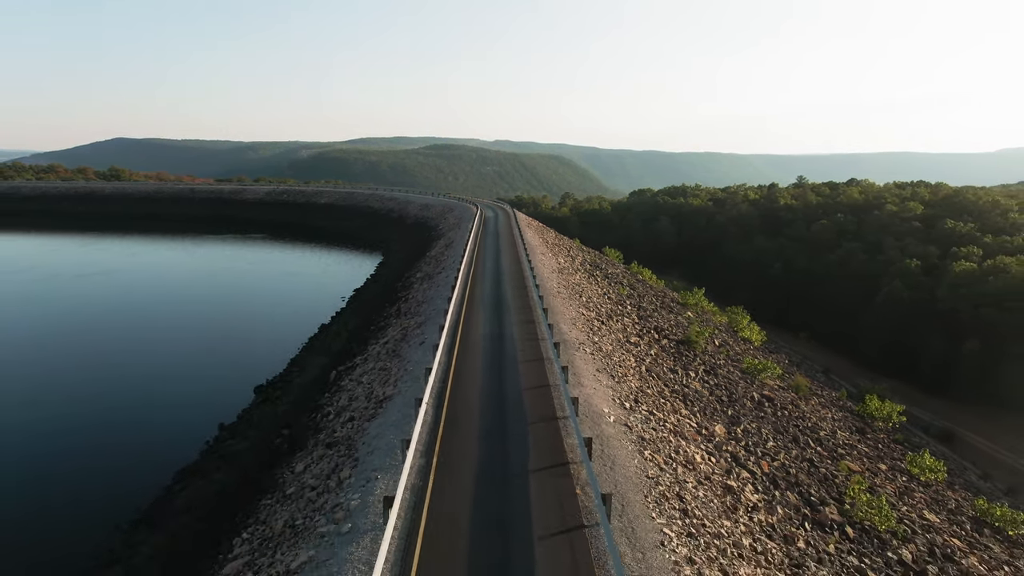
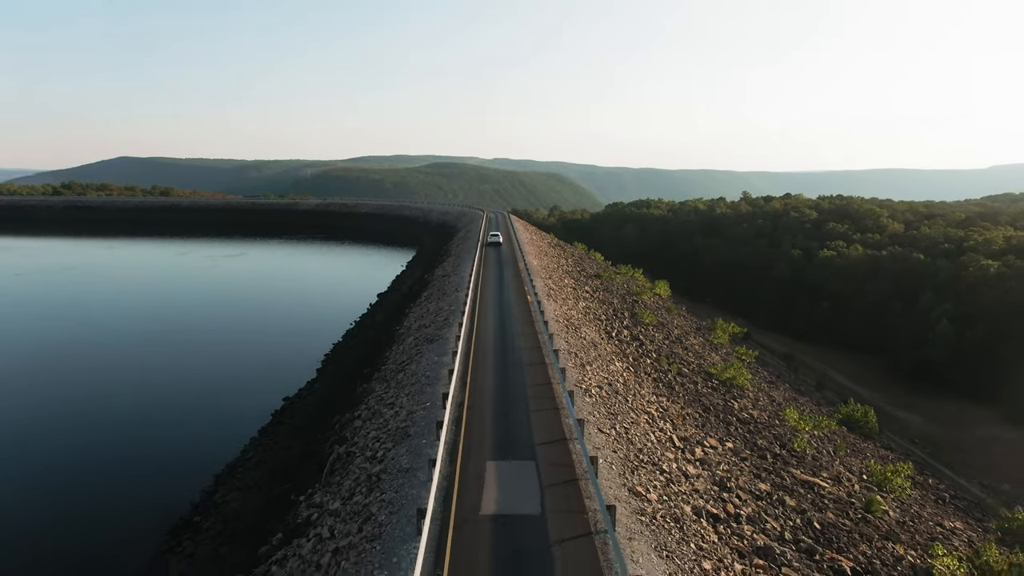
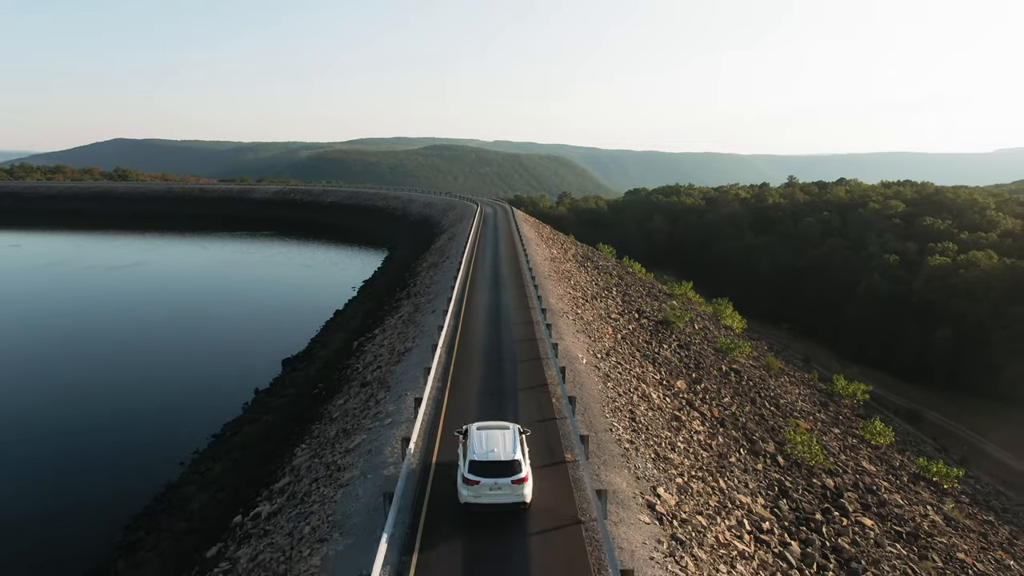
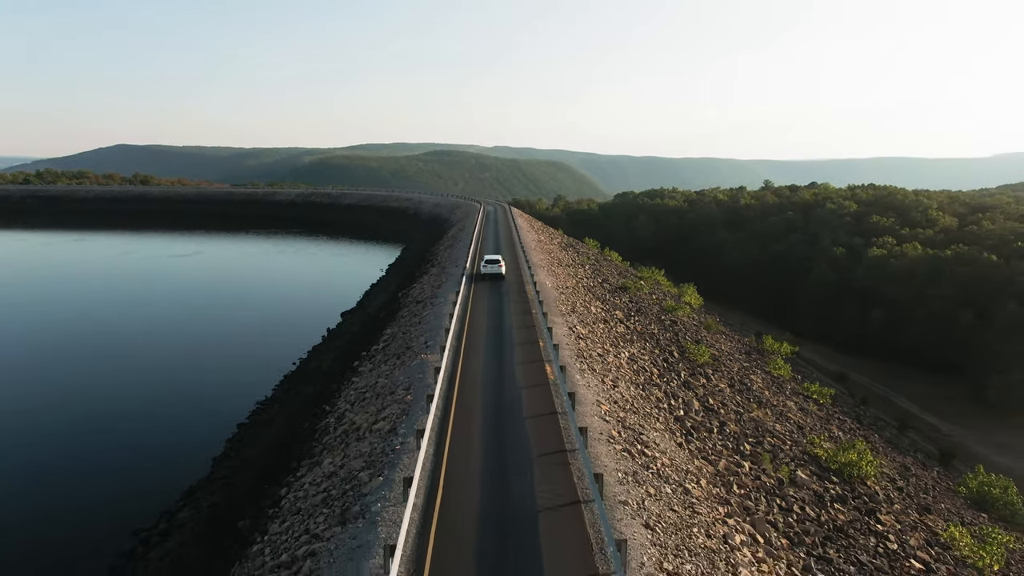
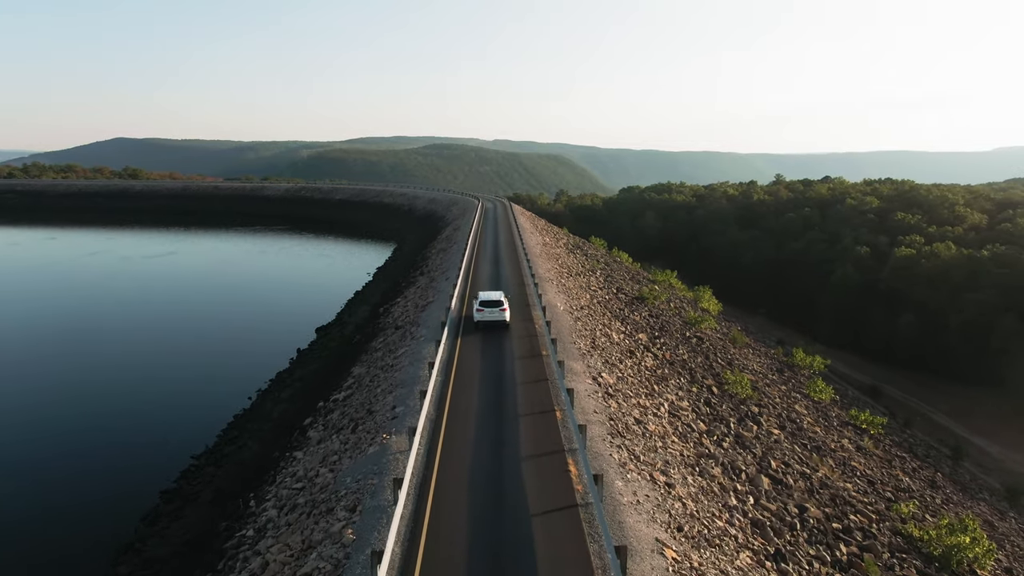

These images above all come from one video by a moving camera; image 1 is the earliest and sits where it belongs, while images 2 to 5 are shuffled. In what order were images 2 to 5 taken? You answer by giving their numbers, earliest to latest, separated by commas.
3, 5, 4, 2
